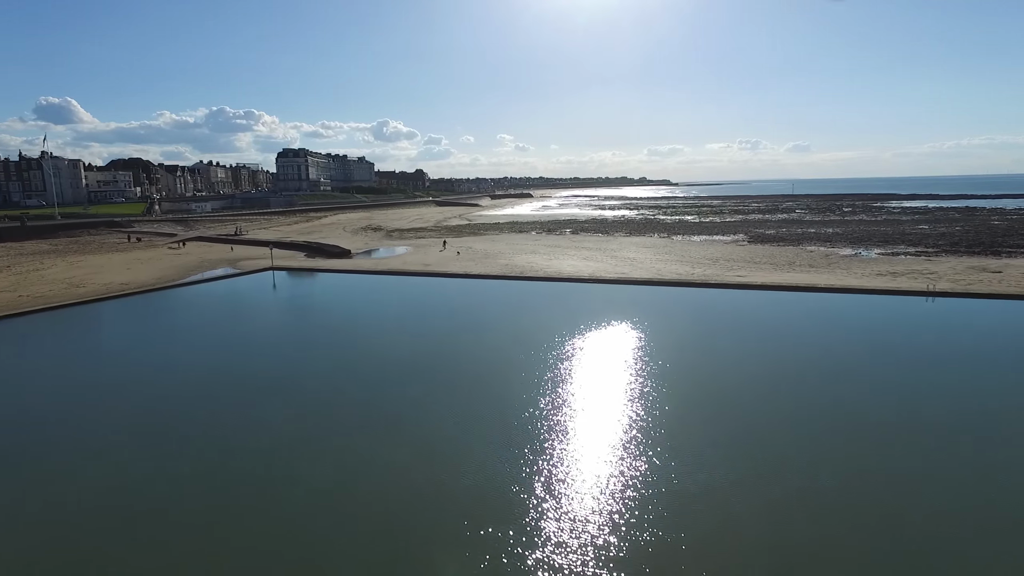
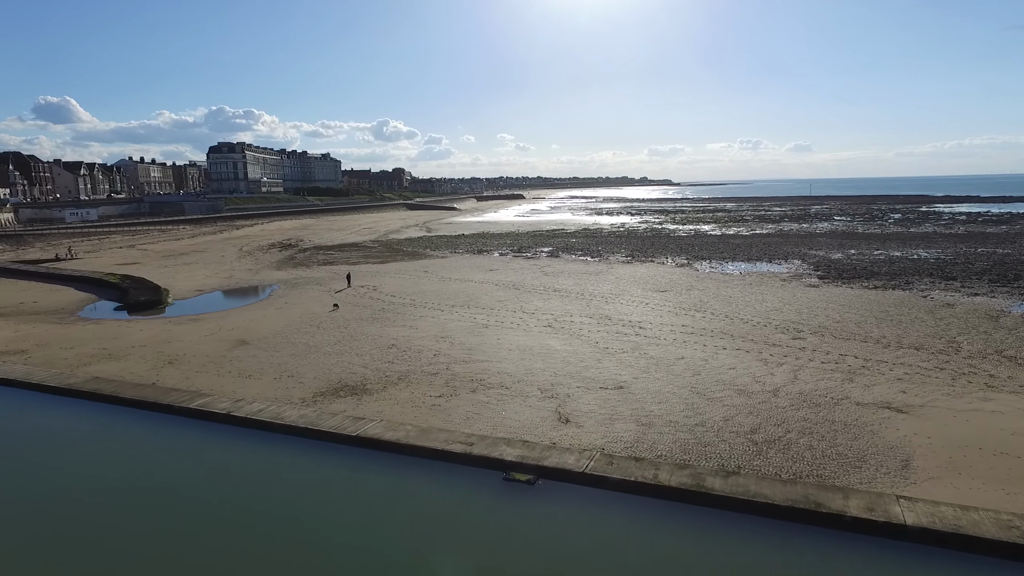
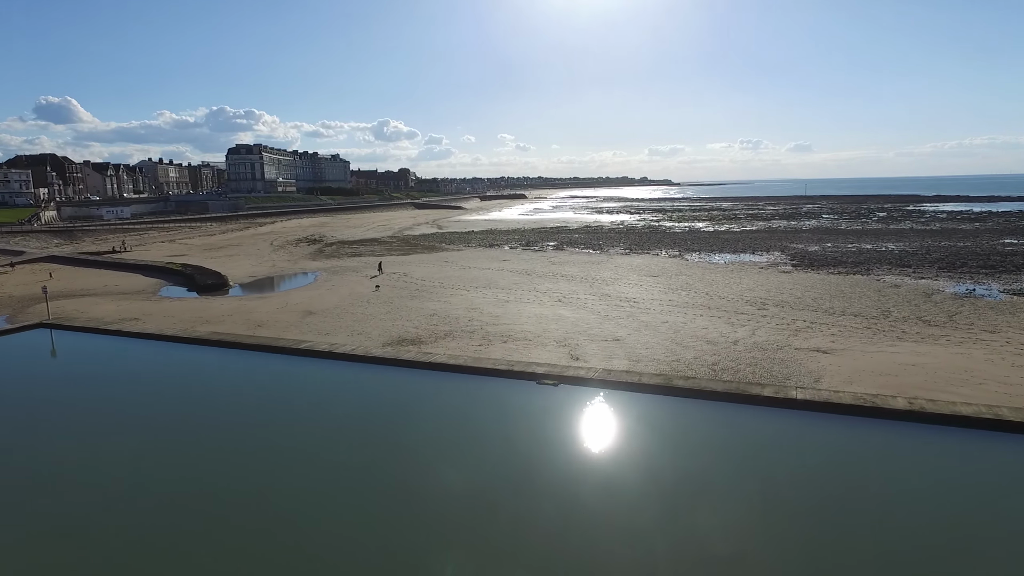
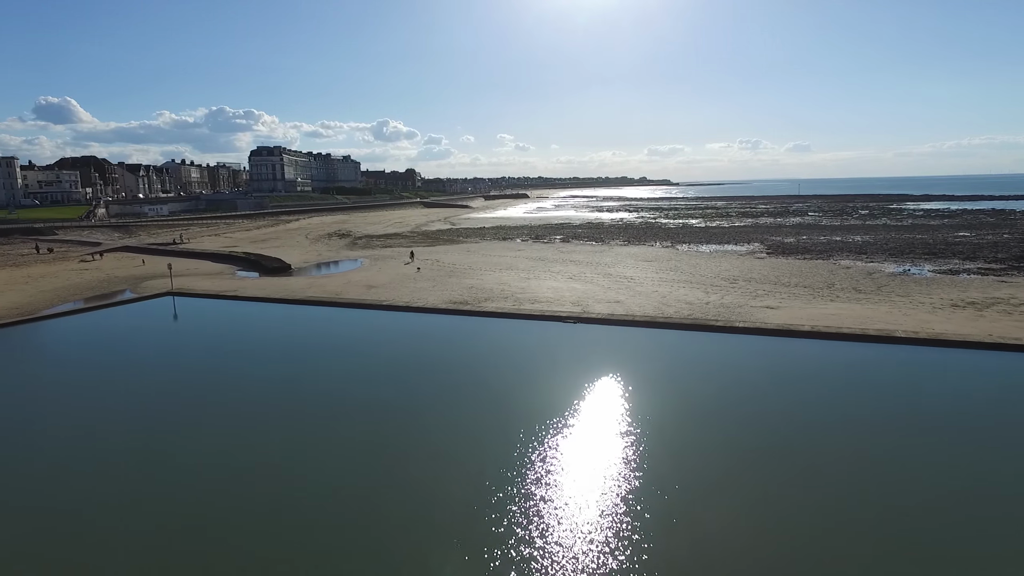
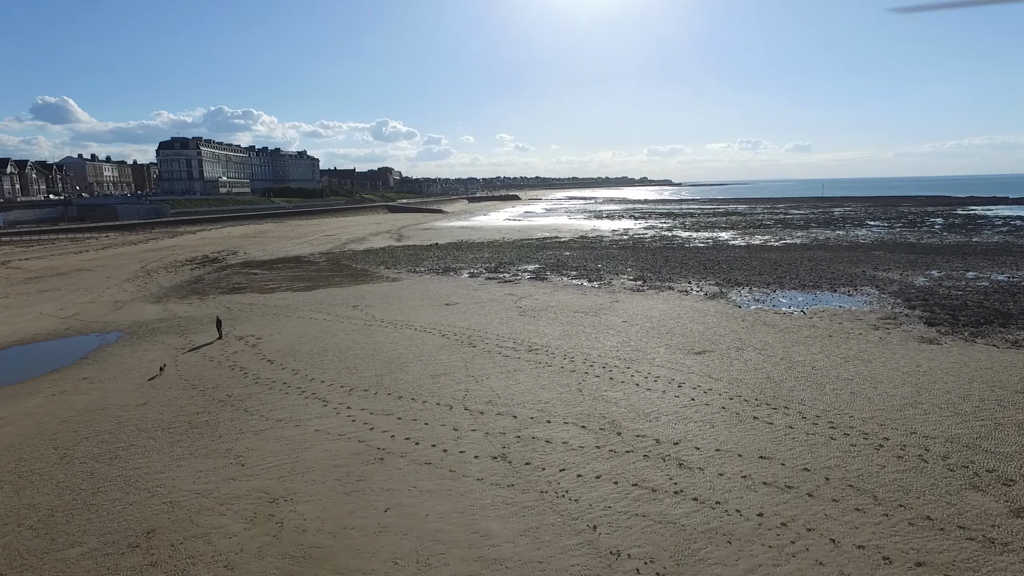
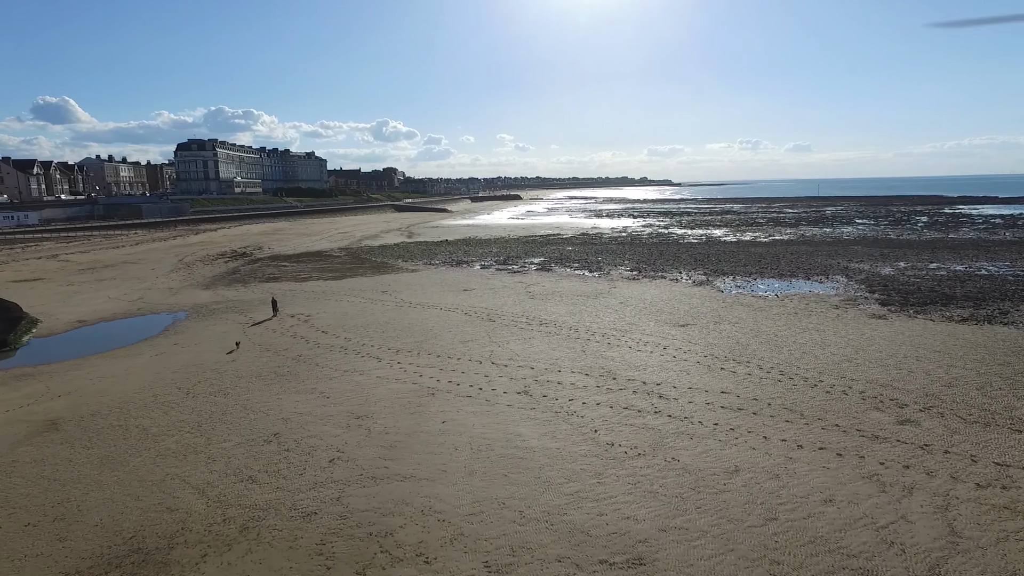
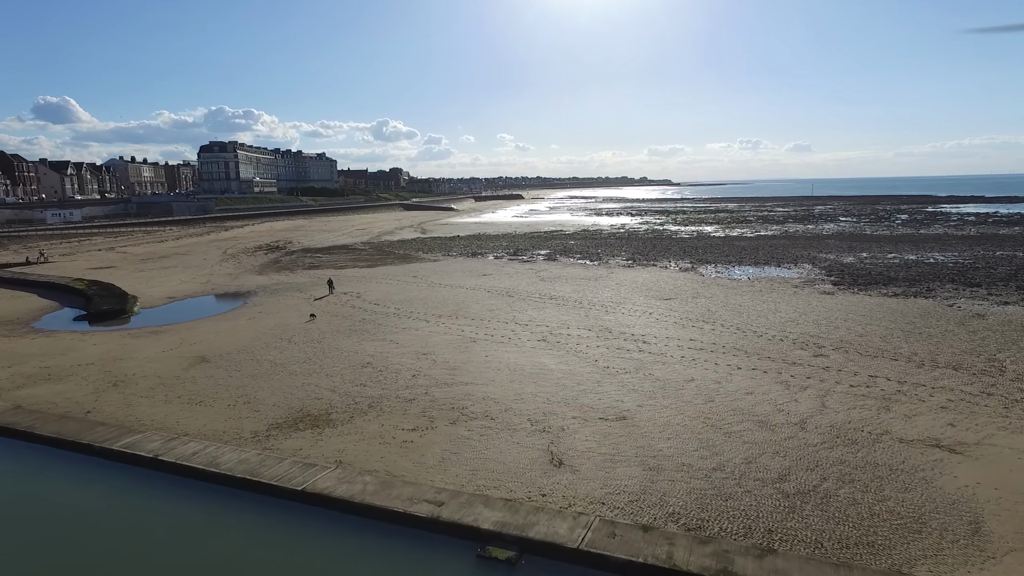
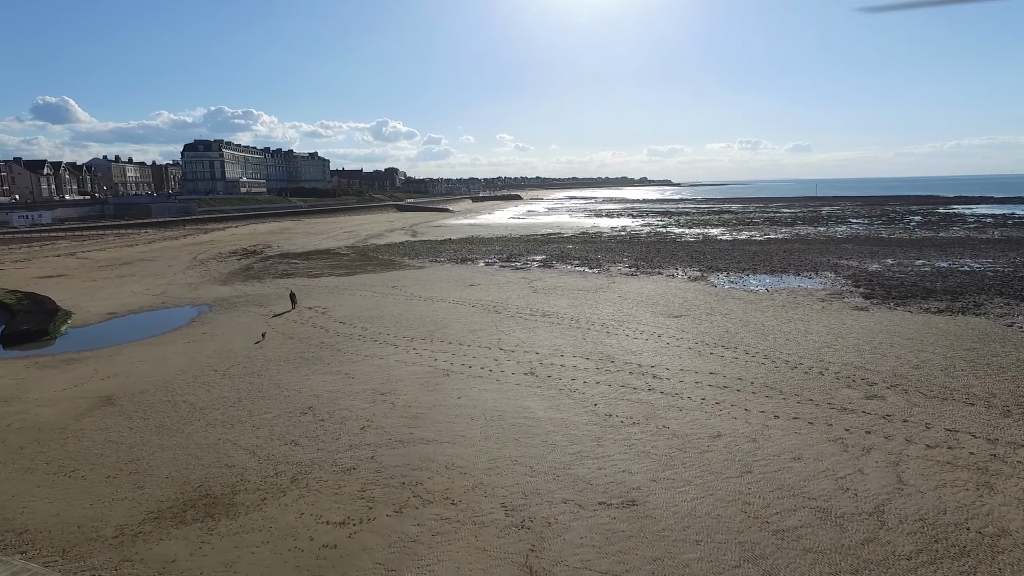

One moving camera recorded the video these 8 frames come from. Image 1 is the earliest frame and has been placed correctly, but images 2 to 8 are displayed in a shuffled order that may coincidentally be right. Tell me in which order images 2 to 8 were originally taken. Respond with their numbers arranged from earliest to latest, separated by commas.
4, 3, 2, 7, 8, 6, 5
